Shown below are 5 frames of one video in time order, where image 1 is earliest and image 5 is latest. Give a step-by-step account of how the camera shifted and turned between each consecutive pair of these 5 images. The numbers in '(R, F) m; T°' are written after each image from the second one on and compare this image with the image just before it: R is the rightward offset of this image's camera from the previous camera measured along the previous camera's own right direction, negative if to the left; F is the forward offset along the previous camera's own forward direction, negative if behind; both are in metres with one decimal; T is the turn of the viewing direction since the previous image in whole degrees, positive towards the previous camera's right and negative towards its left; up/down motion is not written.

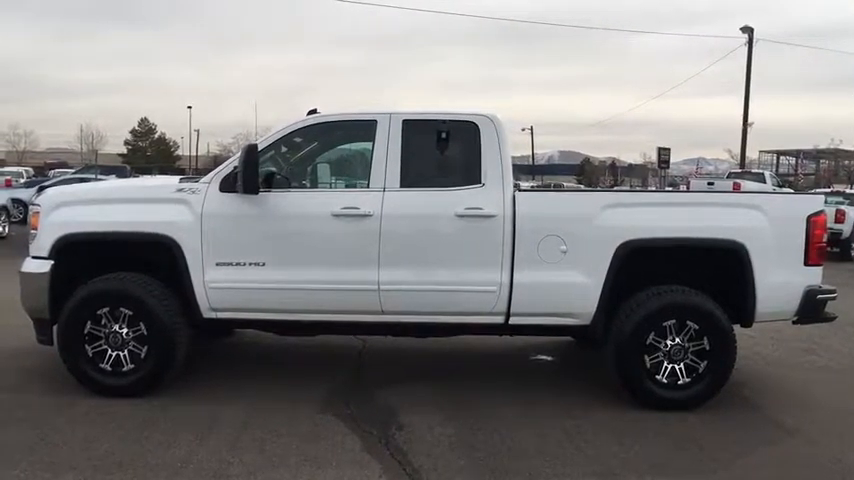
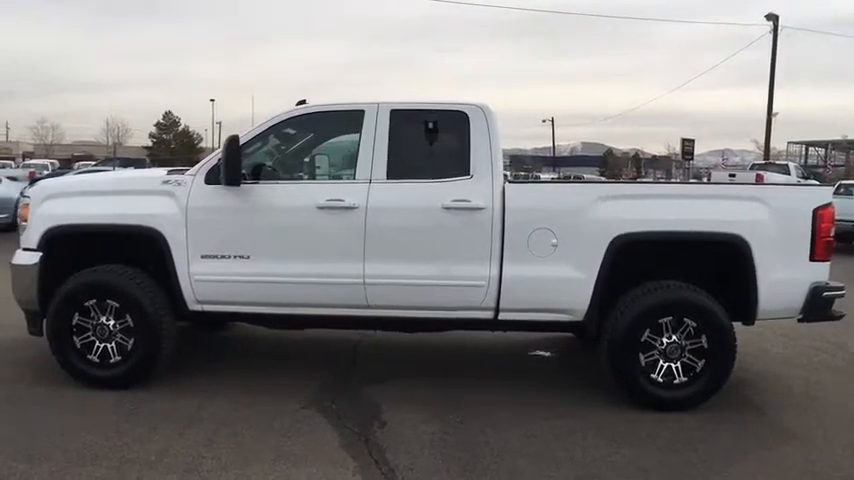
(+0.3, +0.1) m; -2°
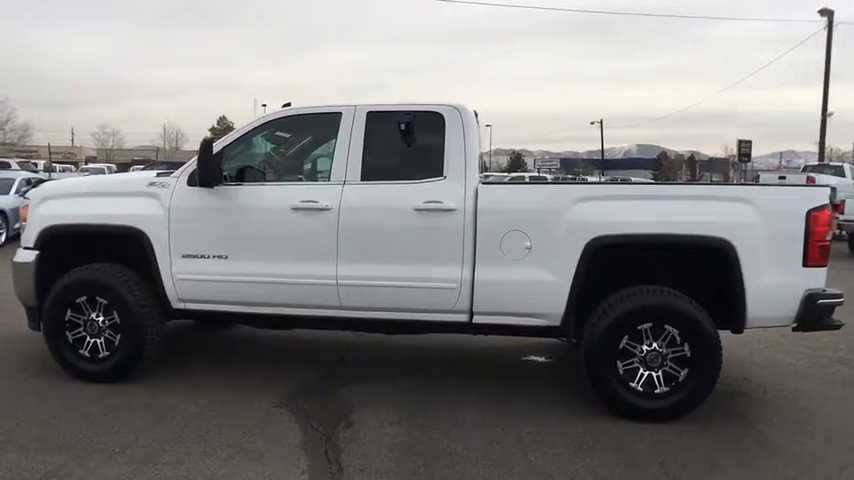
(+0.7, +0.1) m; -6°
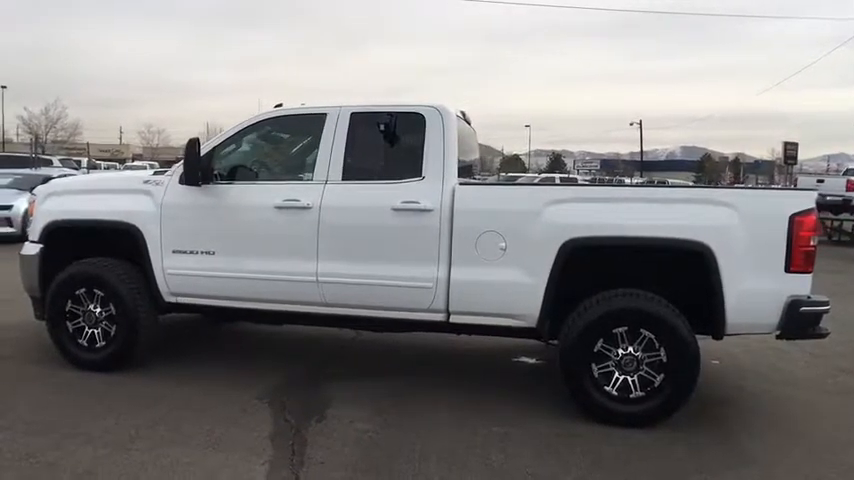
(+0.6, 0.0) m; -4°
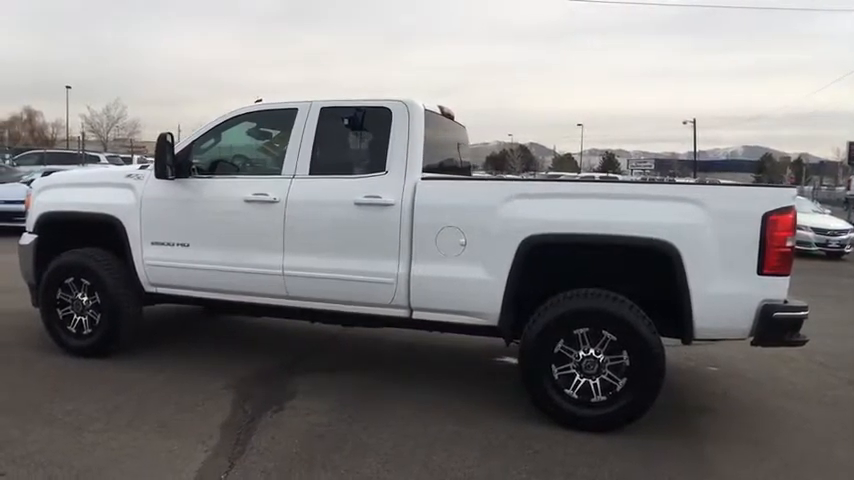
(+0.8, +0.1) m; -6°
